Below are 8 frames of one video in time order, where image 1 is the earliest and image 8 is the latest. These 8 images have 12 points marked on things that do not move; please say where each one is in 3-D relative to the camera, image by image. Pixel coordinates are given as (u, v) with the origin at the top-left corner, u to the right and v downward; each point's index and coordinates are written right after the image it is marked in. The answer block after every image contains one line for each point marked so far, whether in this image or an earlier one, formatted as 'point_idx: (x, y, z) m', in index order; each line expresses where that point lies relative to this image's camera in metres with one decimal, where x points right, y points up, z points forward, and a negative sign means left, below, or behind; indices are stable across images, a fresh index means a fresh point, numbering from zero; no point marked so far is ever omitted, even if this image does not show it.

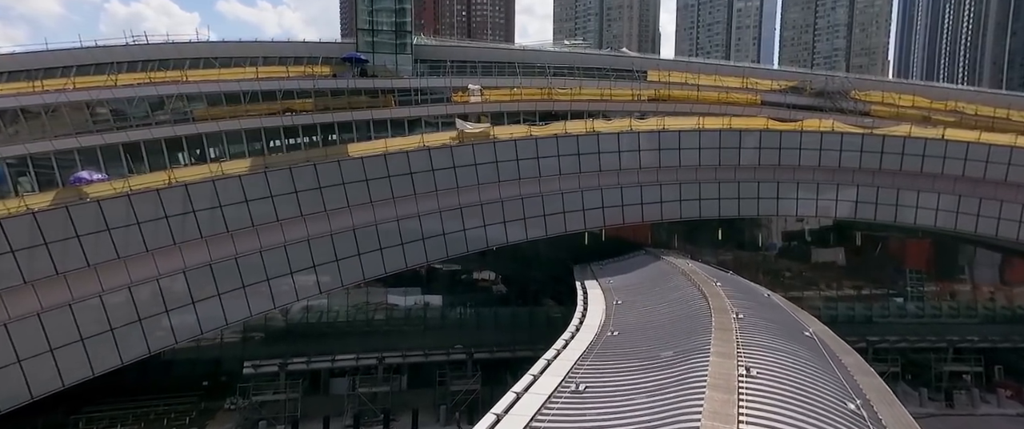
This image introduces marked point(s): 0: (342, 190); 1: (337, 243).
0: (-5.3, +0.8, +18.7) m
1: (-5.5, -0.9, +18.8) m
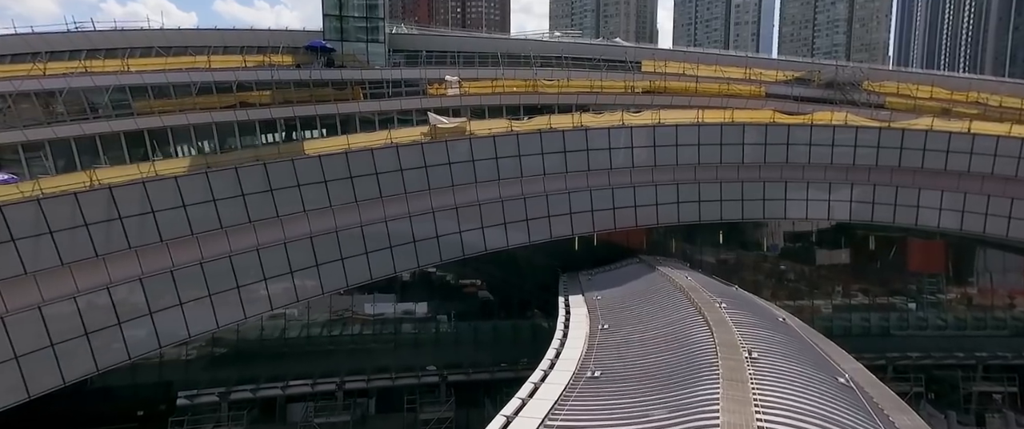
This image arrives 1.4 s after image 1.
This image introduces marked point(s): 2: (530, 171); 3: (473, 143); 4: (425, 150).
0: (-6.0, +0.6, +16.6) m
1: (-6.2, -1.1, +16.6) m
2: (+0.6, +1.4, +19.7) m
3: (-1.2, +2.3, +19.0) m
4: (-2.7, +2.0, +18.4) m
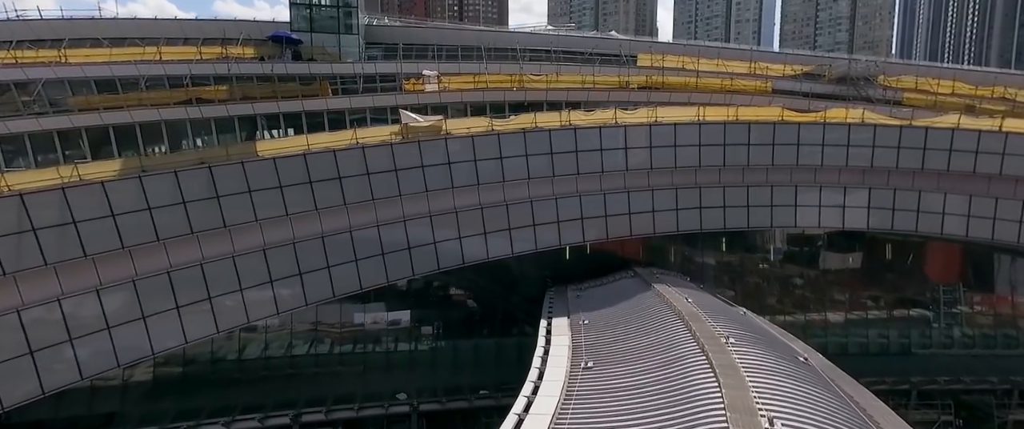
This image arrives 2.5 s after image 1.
0: (-6.5, +0.4, +14.7) m
1: (-6.7, -1.3, +14.7) m
2: (+0.1, +1.2, +17.8) m
3: (-1.8, +2.0, +17.1) m
4: (-3.3, +1.8, +16.5) m
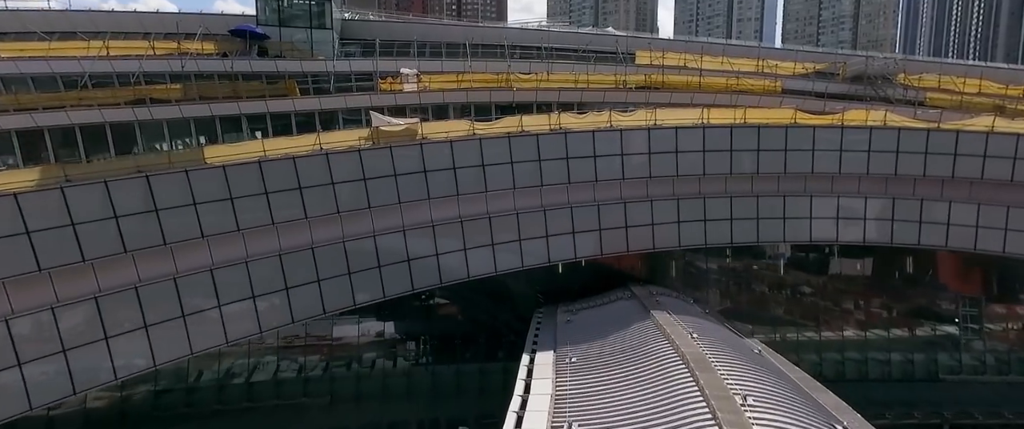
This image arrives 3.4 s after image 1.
0: (-7.0, 0.0, +12.9) m
1: (-7.2, -1.7, +12.9) m
2: (-0.4, +0.8, +16.0) m
3: (-2.2, +1.7, +15.3) m
4: (-3.7, +1.4, +14.7) m
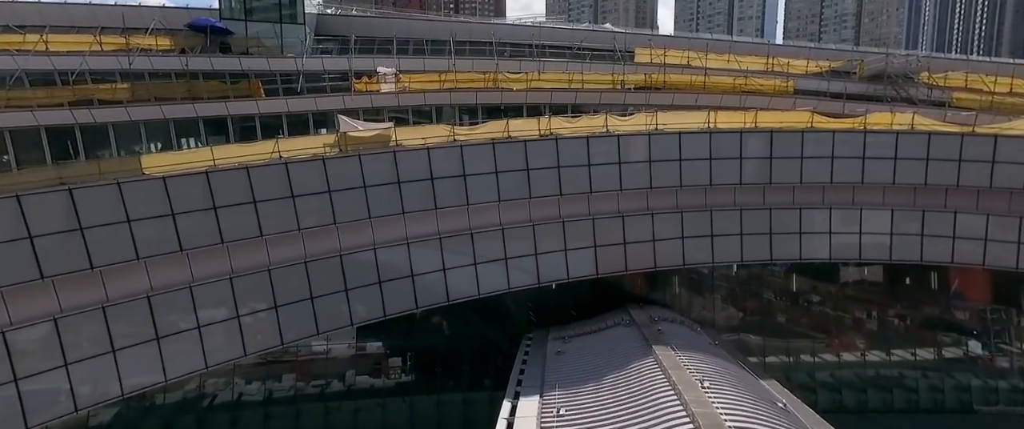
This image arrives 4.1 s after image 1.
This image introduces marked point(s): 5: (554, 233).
0: (-7.4, -0.4, +11.2) m
1: (-7.6, -2.1, +11.2) m
2: (-0.8, +0.5, +14.3) m
3: (-2.6, +1.3, +13.6) m
4: (-4.1, +1.0, +13.0) m
5: (+1.1, -0.5, +14.8) m
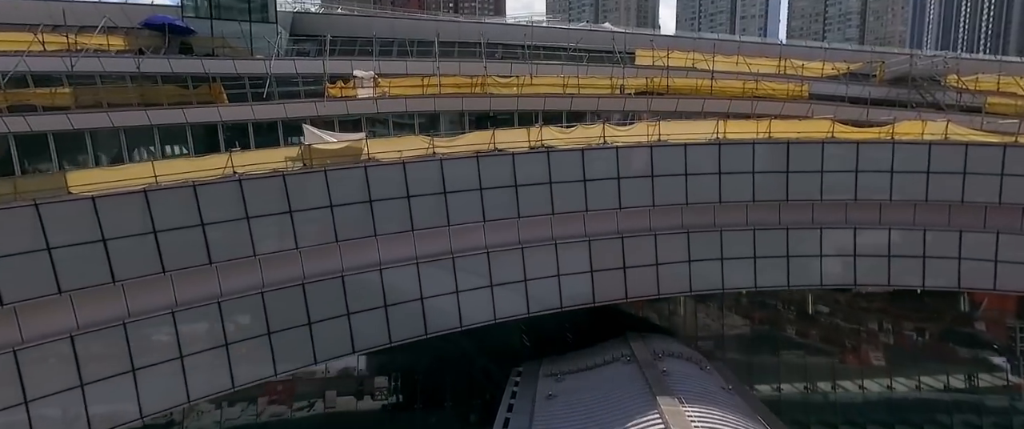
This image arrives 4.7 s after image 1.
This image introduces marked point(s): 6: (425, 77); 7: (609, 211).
0: (-7.7, -0.9, +9.7) m
1: (-7.9, -2.6, +9.7) m
2: (-1.1, 0.0, +12.8) m
3: (-2.9, +0.8, +12.1) m
4: (-4.4, +0.6, +11.5) m
5: (+0.8, -0.9, +13.3) m
6: (-2.8, +4.6, +19.5) m
7: (+2.2, +0.1, +13.4) m
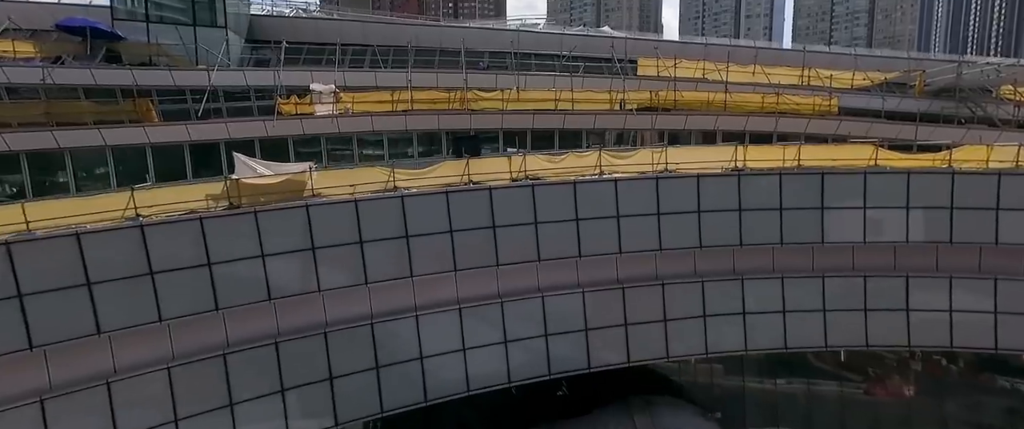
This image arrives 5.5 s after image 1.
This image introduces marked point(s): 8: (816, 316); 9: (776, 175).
0: (-8.1, -1.7, +7.4) m
1: (-8.3, -3.5, +7.4) m
2: (-1.5, -0.9, +10.5) m
3: (-3.4, -0.1, +9.8) m
4: (-4.8, -0.3, +9.2) m
5: (+0.3, -1.8, +11.0) m
6: (-3.2, +3.7, +17.2) m
7: (+1.8, -0.8, +11.1) m
8: (+5.8, -1.9, +11.5) m
9: (+5.0, +0.7, +11.0) m
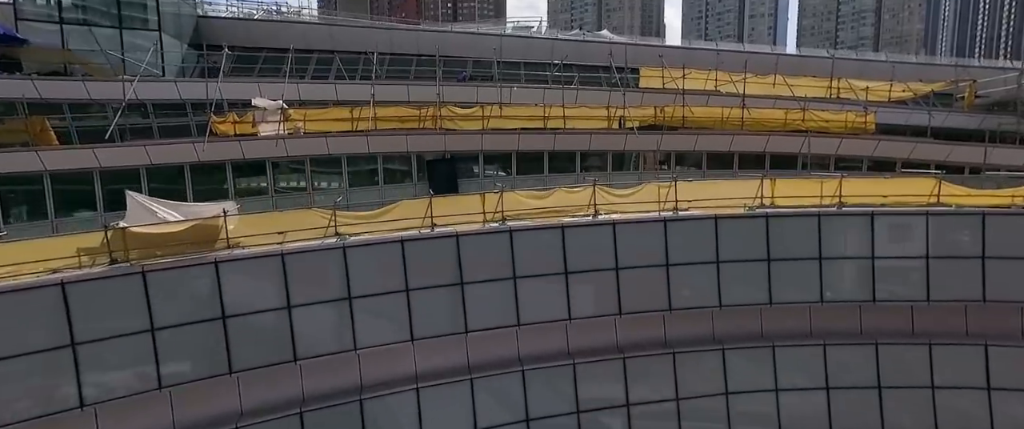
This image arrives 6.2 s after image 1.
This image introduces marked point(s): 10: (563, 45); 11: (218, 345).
0: (-8.5, -2.5, +5.2) m
1: (-8.7, -4.3, +5.2) m
2: (-1.9, -1.7, +8.2) m
3: (-3.8, -0.9, +7.5) m
4: (-5.2, -1.1, +7.0) m
5: (-0.1, -2.6, +8.7) m
6: (-3.6, +2.9, +15.0) m
7: (+1.4, -1.6, +8.8) m
8: (+5.4, -2.7, +9.2) m
9: (+4.6, 0.0, +8.8) m
10: (+1.8, +5.7, +19.4) m
11: (-3.8, -1.7, +7.6) m
